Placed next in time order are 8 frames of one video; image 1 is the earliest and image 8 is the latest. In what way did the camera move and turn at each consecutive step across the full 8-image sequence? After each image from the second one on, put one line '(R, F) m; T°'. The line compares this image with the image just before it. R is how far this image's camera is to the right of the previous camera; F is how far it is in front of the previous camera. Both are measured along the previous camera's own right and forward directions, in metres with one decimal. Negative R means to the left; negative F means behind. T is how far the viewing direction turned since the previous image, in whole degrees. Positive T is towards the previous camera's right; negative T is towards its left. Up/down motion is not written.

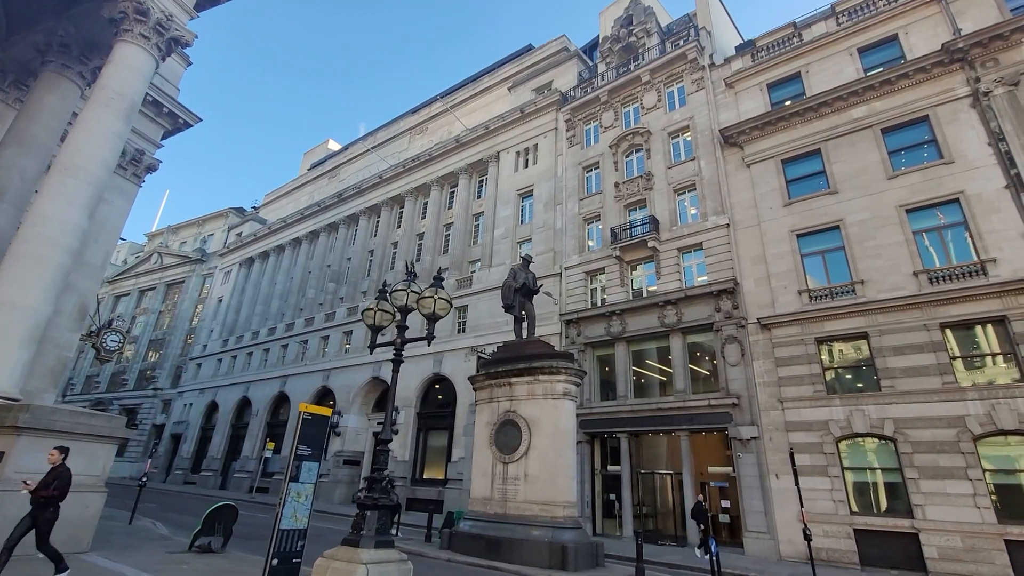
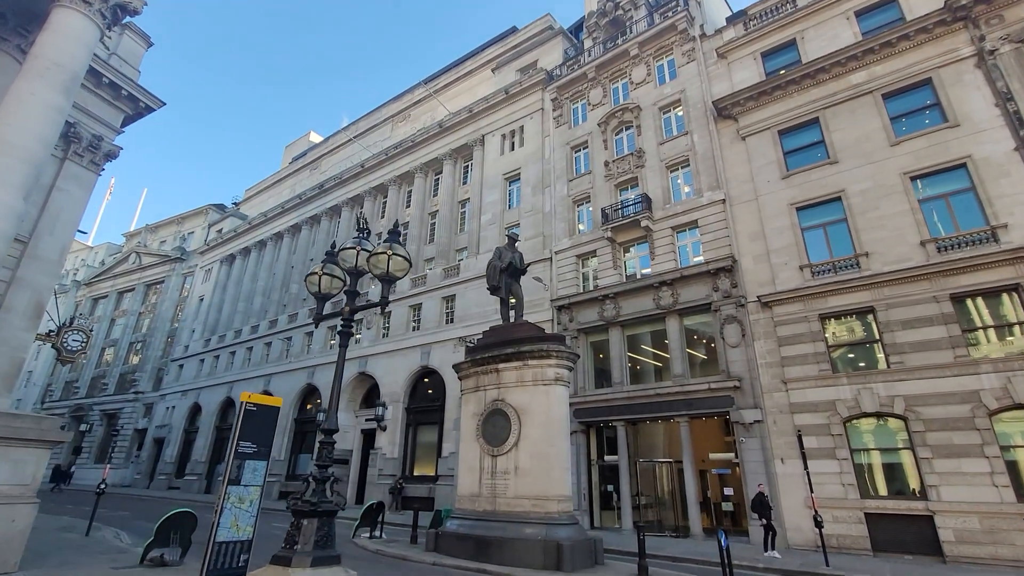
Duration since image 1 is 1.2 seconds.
(+0.2, +1.1) m; +1°
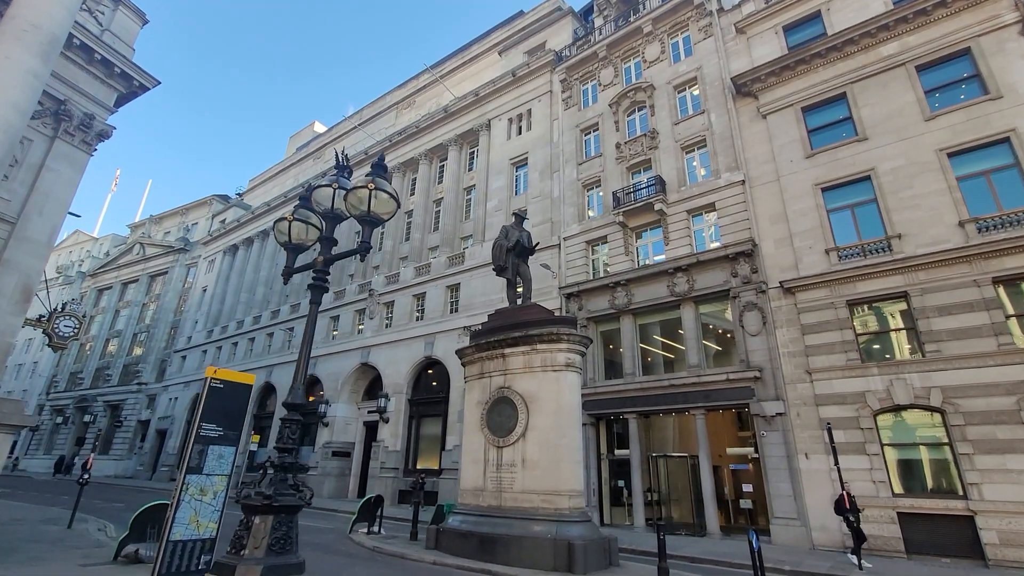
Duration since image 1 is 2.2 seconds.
(0.0, +0.9) m; -1°
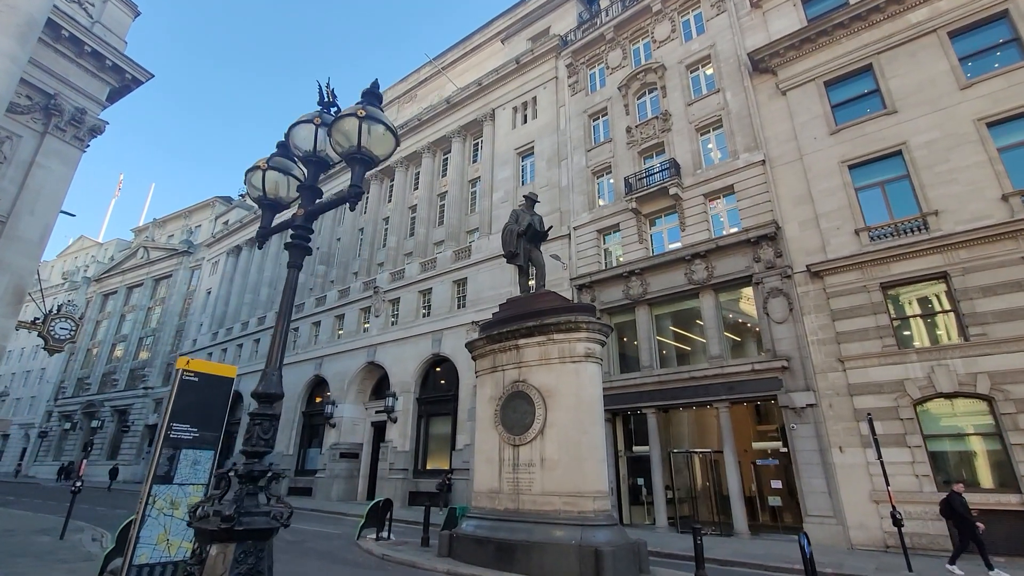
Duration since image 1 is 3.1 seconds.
(-0.2, +0.8) m; -1°
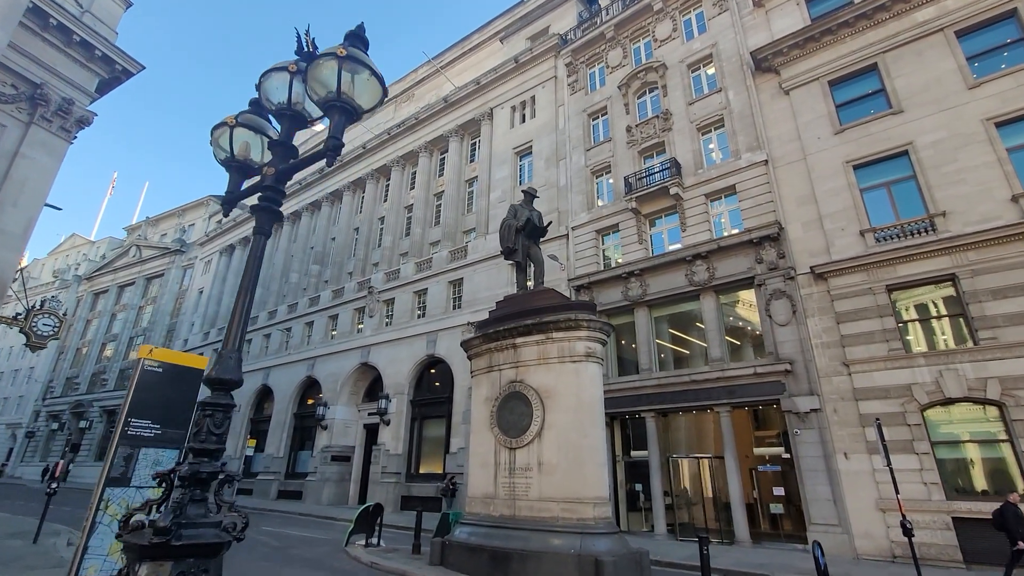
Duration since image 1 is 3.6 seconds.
(0.0, +0.4) m; 0°
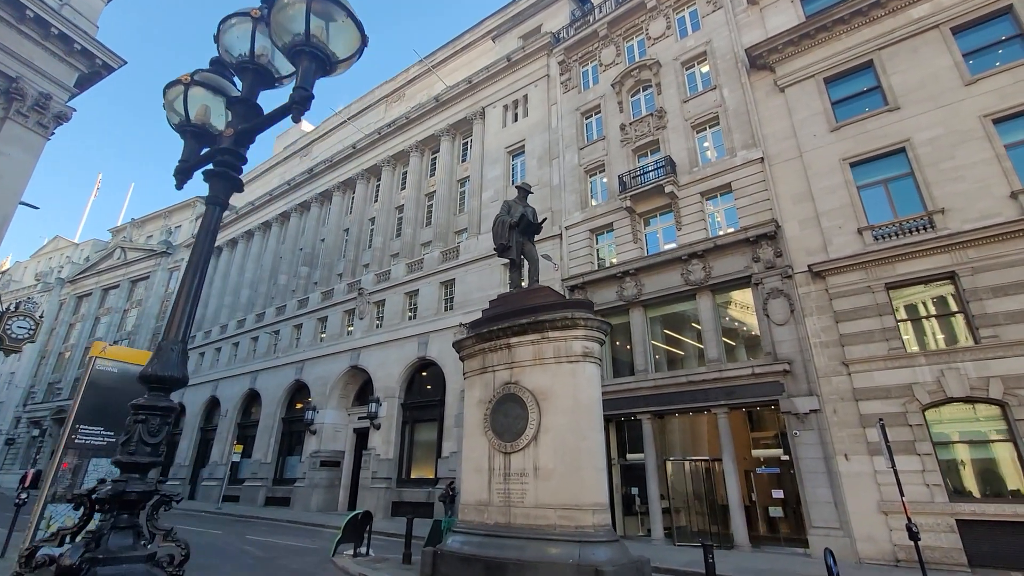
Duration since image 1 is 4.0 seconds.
(0.0, +0.4) m; +1°
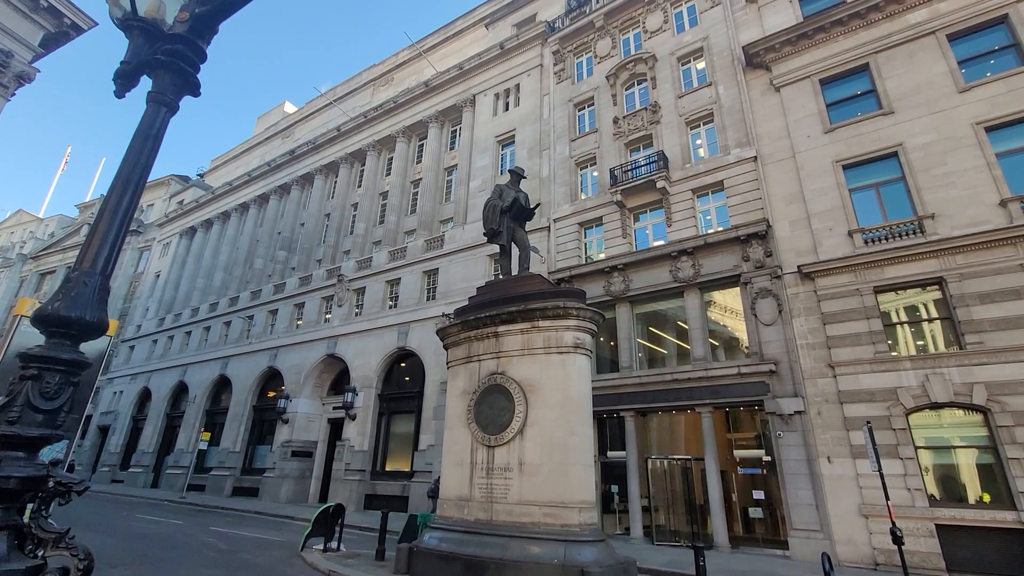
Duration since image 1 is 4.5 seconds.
(-0.2, +0.5) m; +2°
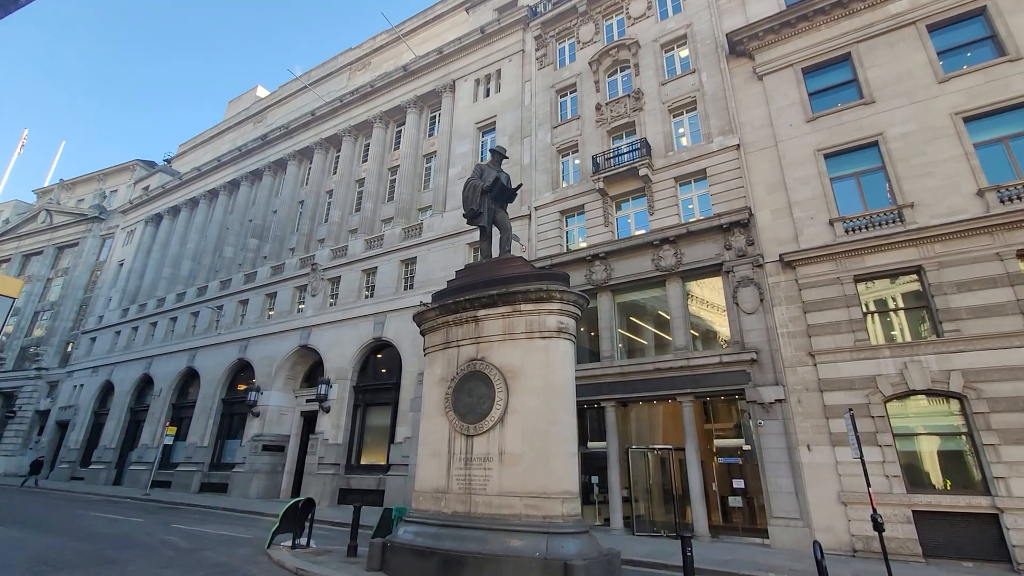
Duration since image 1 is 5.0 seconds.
(0.0, +0.4) m; +2°
